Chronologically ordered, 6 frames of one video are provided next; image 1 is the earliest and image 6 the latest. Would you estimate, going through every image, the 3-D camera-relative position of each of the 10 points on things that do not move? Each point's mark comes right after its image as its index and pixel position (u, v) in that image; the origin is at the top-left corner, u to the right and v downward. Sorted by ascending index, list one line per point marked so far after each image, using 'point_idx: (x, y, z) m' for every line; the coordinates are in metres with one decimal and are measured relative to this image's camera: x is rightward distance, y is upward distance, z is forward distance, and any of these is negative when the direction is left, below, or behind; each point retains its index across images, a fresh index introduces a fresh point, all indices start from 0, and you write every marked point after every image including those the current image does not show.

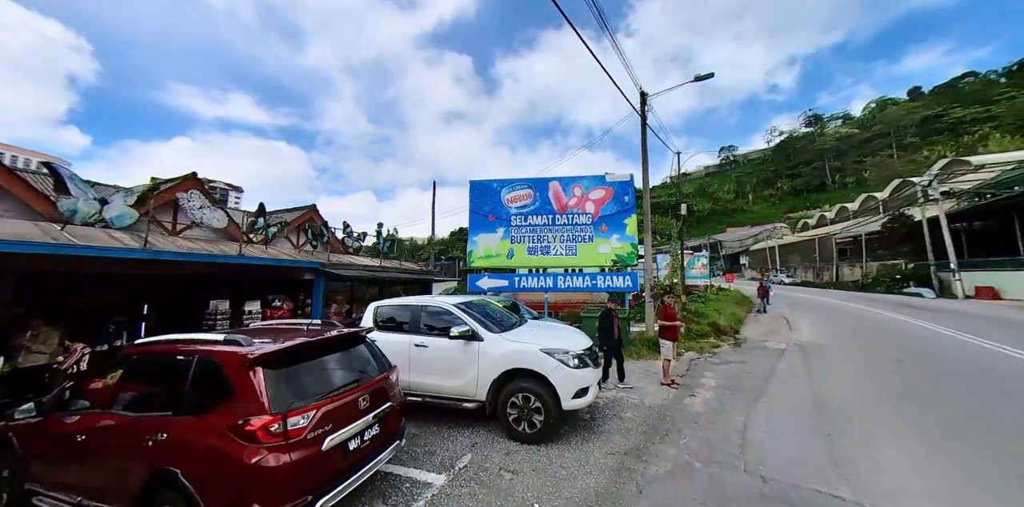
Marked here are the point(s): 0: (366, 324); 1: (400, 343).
0: (-2.3, -1.1, +5.7) m
1: (-1.6, -1.3, +5.2) m
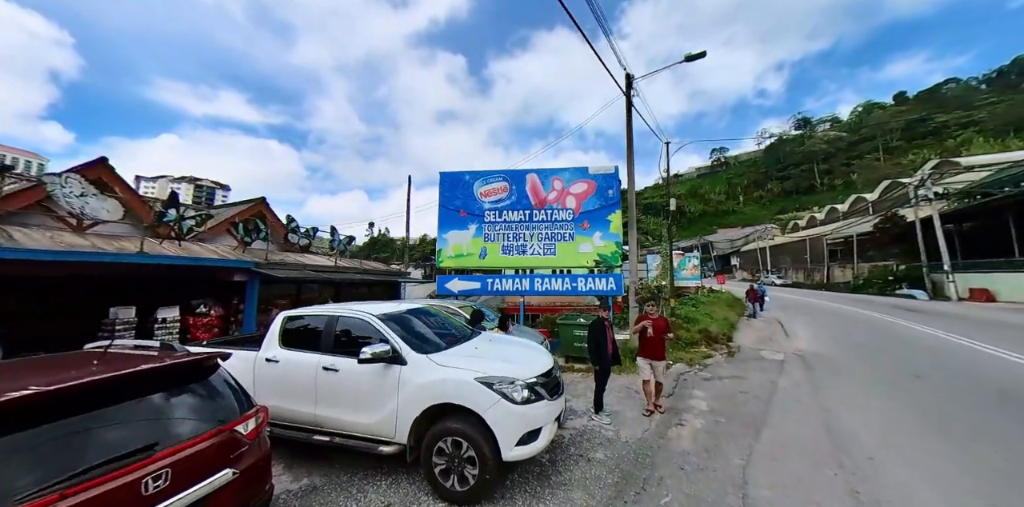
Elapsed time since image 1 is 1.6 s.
0: (-3.0, -1.1, +4.5) m
1: (-2.3, -1.3, +4.1) m
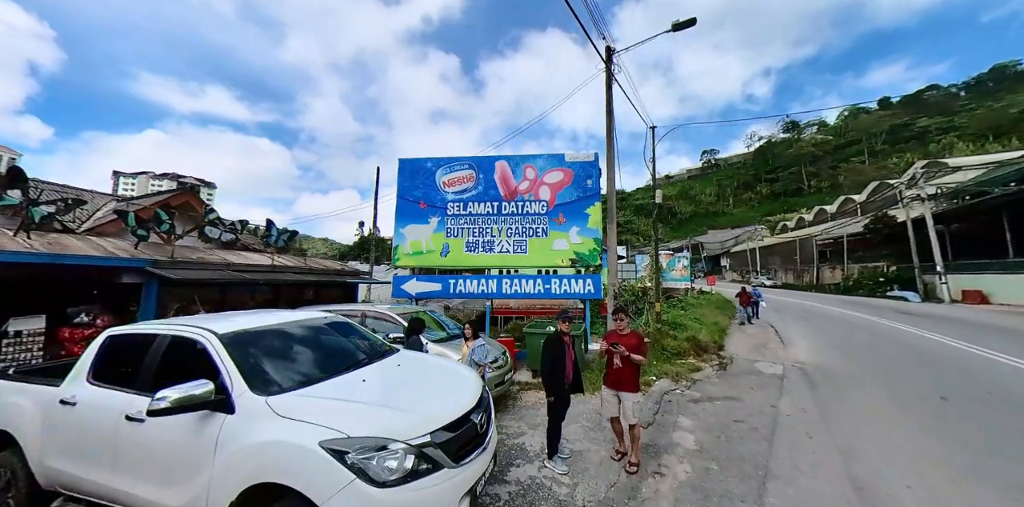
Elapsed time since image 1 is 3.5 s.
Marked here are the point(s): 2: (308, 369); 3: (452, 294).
0: (-3.8, -1.0, +3.1) m
1: (-3.1, -1.2, +2.8) m
2: (-1.8, -1.0, +3.0) m
3: (-1.6, -1.1, +9.5) m
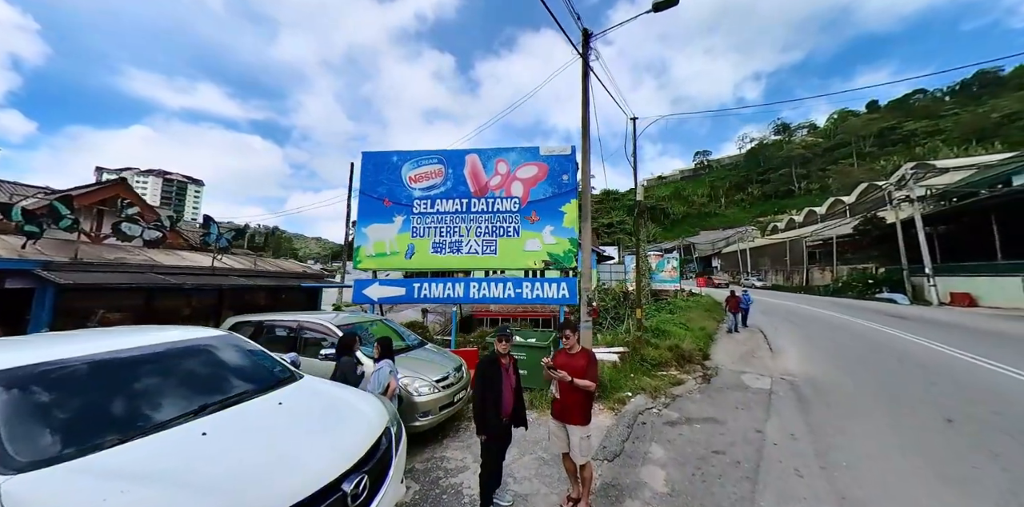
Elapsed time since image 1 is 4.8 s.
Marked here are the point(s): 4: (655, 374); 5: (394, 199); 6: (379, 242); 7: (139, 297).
0: (-4.5, -1.0, +2.3) m
1: (-3.8, -1.2, +1.9) m
2: (-2.4, -1.0, +2.2) m
3: (-2.3, -1.1, +8.7) m
4: (+3.0, -2.5, +7.5) m
5: (-3.0, +1.4, +9.2) m
6: (-3.4, +0.3, +9.2) m
7: (-7.1, -0.8, +6.8) m
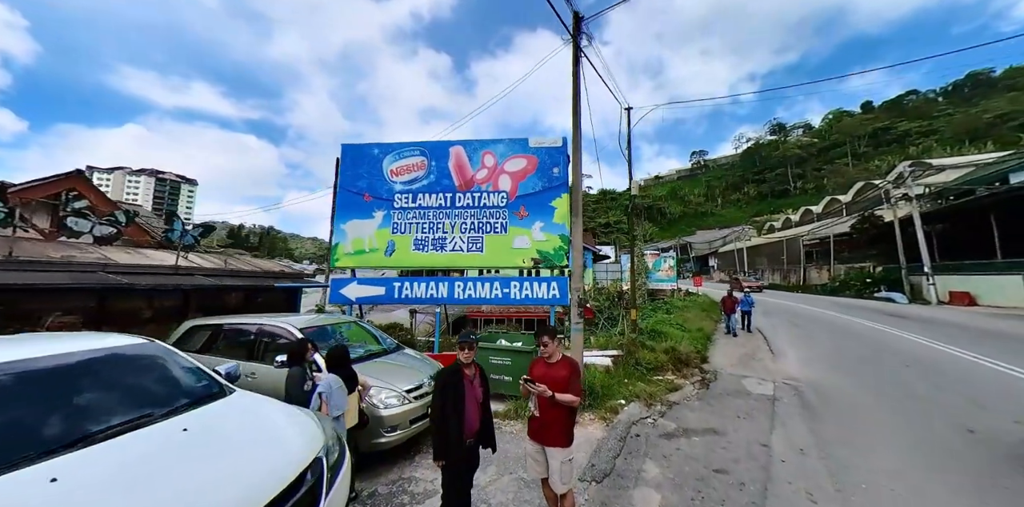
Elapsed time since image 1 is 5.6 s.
0: (-4.7, -1.0, +1.8) m
1: (-4.0, -1.2, +1.4) m
2: (-2.7, -0.9, +1.7) m
3: (-2.6, -1.1, +8.2) m
4: (+2.7, -2.5, +7.0) m
5: (-3.3, +1.5, +8.7) m
6: (-3.7, +0.4, +8.7) m
7: (-7.4, -0.8, +6.3) m
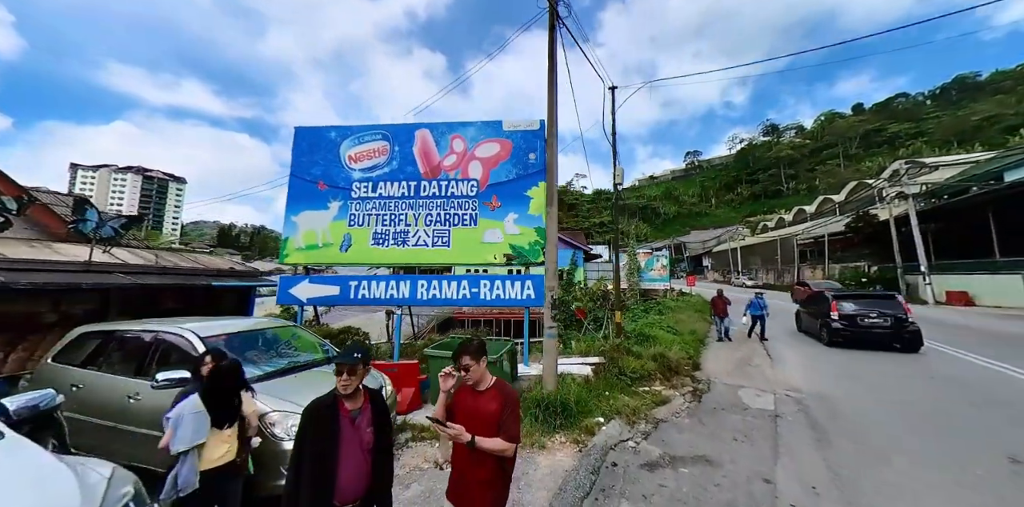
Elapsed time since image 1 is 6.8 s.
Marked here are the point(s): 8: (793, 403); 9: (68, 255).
0: (-5.2, -0.9, +0.9) m
1: (-4.5, -1.1, +0.5) m
2: (-3.2, -0.8, +0.8) m
3: (-3.2, -1.0, +7.3) m
4: (+2.1, -2.4, +6.2) m
5: (-3.9, +1.6, +7.8) m
6: (-4.3, +0.5, +7.7) m
7: (-8.0, -0.7, +5.3) m
8: (+4.5, -2.4, +5.8) m
9: (-7.8, 0.0, +6.3) m
